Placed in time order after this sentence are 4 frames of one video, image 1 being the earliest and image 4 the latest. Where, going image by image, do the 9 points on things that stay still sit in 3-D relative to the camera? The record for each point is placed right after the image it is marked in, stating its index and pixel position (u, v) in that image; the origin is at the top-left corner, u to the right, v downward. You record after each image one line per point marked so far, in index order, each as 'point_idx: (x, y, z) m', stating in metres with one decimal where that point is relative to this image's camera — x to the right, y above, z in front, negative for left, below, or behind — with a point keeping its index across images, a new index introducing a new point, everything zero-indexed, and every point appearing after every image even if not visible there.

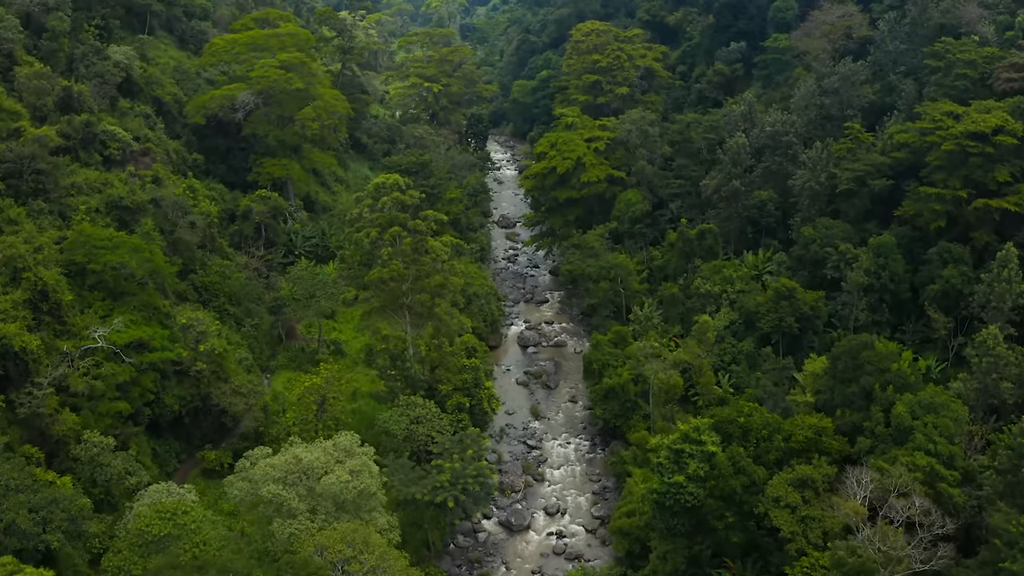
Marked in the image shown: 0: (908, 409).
0: (+8.7, -2.7, +16.6) m
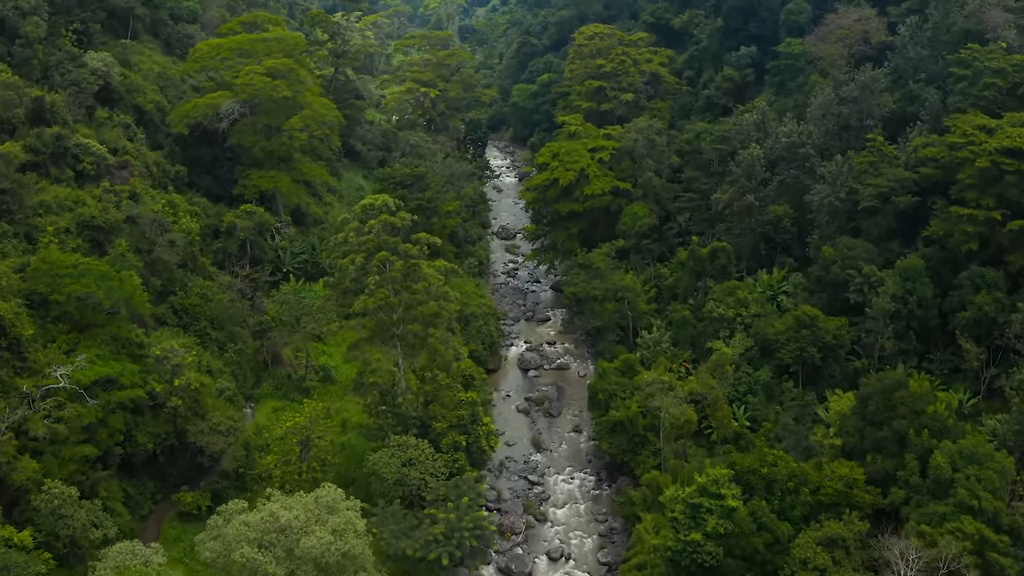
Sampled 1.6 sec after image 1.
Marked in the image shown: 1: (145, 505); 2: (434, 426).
0: (+8.7, -3.4, +15.1) m
1: (-9.1, -5.3, +18.7) m
2: (-1.9, -3.4, +18.9) m
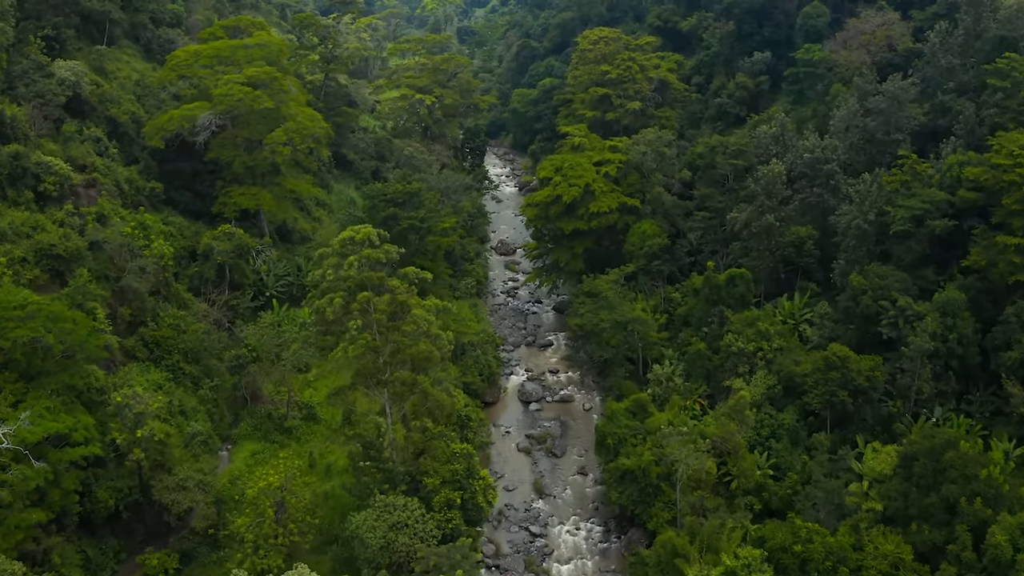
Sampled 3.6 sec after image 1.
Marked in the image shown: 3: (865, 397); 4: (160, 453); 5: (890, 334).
0: (+8.7, -4.3, +13.2) m
1: (-9.1, -6.2, +16.8) m
2: (-1.9, -4.3, +17.0) m
3: (+8.8, -2.7, +18.9) m
4: (-8.3, -3.9, +17.9) m
5: (+9.8, -1.2, +19.6) m
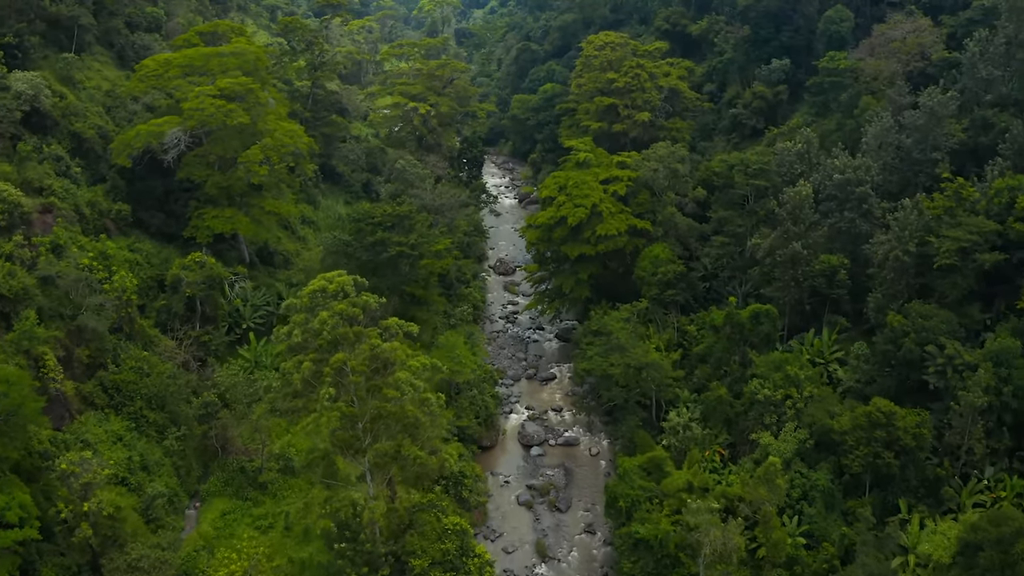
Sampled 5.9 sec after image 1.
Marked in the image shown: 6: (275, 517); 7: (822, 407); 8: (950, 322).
0: (+8.7, -5.4, +11.1) m
1: (-9.1, -7.3, +14.7) m
2: (-1.9, -5.4, +14.8) m
3: (+8.8, -3.7, +16.8) m
4: (-8.3, -4.9, +15.7) m
5: (+9.8, -2.2, +17.4) m
6: (-5.8, -5.6, +18.5) m
7: (+7.4, -2.9, +18.2) m
8: (+10.5, -0.8, +18.2) m
